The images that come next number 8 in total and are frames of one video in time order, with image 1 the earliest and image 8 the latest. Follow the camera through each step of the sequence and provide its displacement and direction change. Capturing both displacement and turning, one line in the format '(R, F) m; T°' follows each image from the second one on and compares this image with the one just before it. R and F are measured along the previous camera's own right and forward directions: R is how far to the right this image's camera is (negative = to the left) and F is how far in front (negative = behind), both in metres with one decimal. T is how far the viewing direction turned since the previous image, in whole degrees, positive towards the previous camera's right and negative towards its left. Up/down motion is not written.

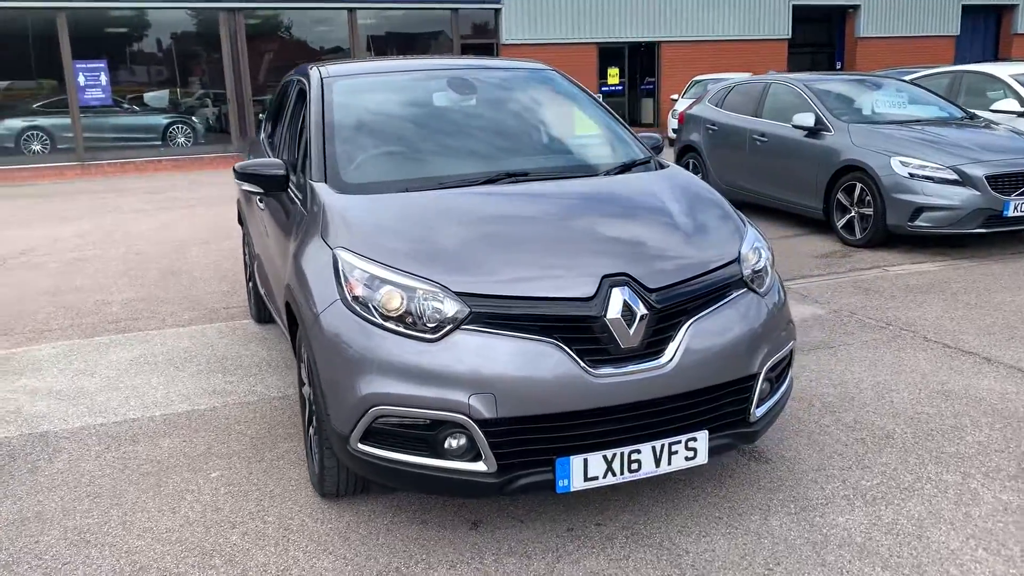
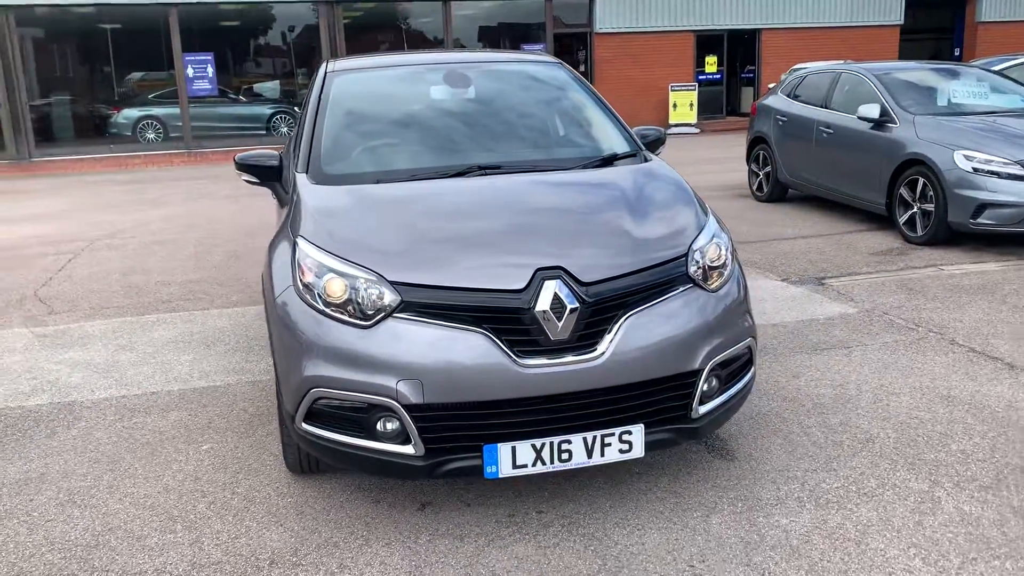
(+0.6, 0.0) m; -7°
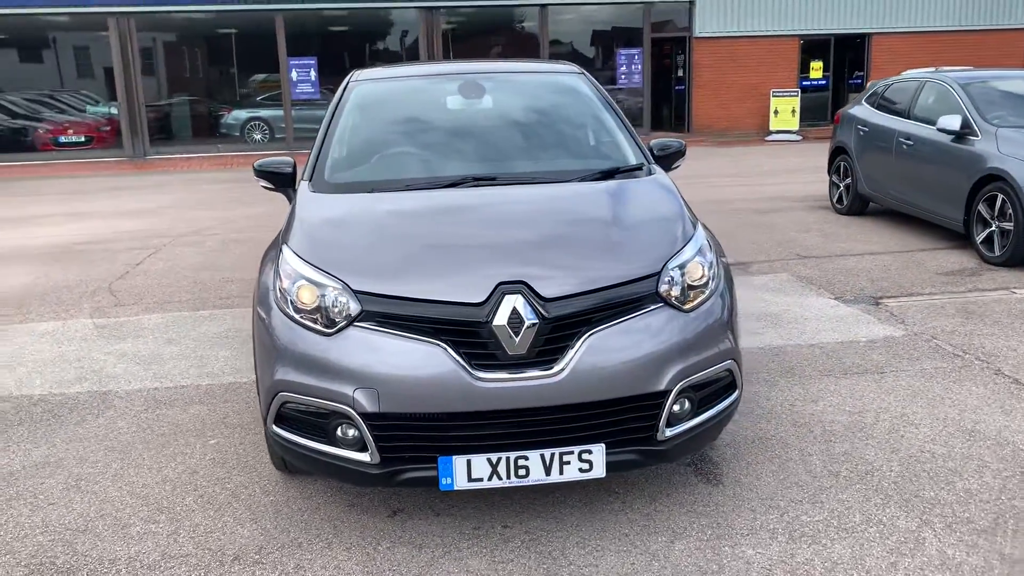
(+0.5, 0.0) m; -7°
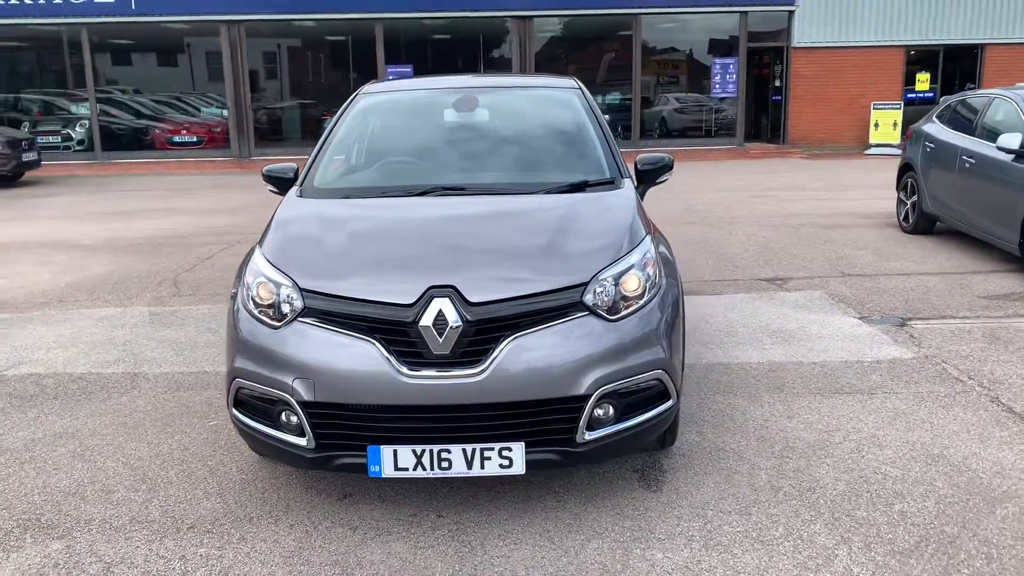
(+0.6, -0.1) m; -7°
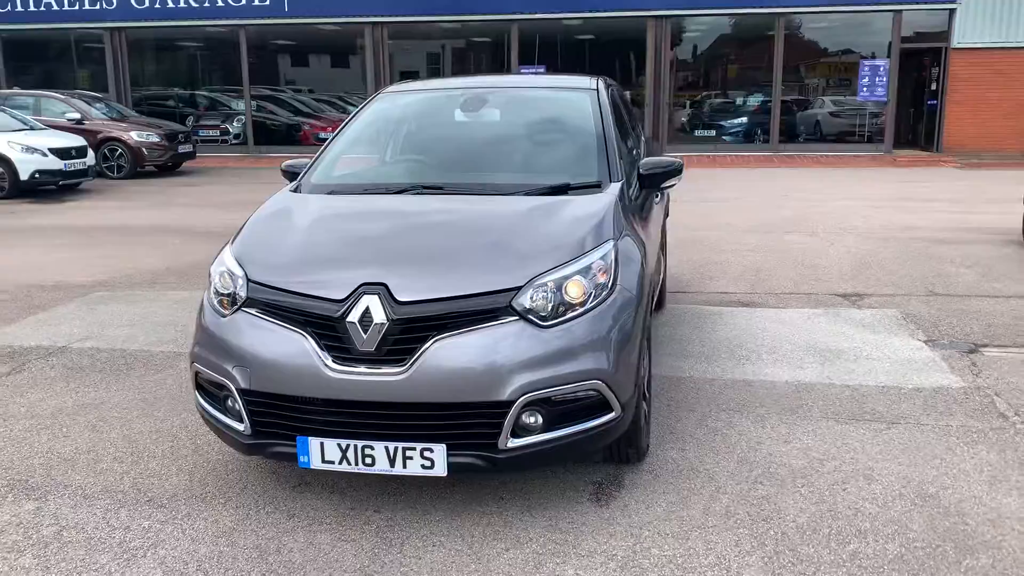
(+0.8, +0.1) m; -10°
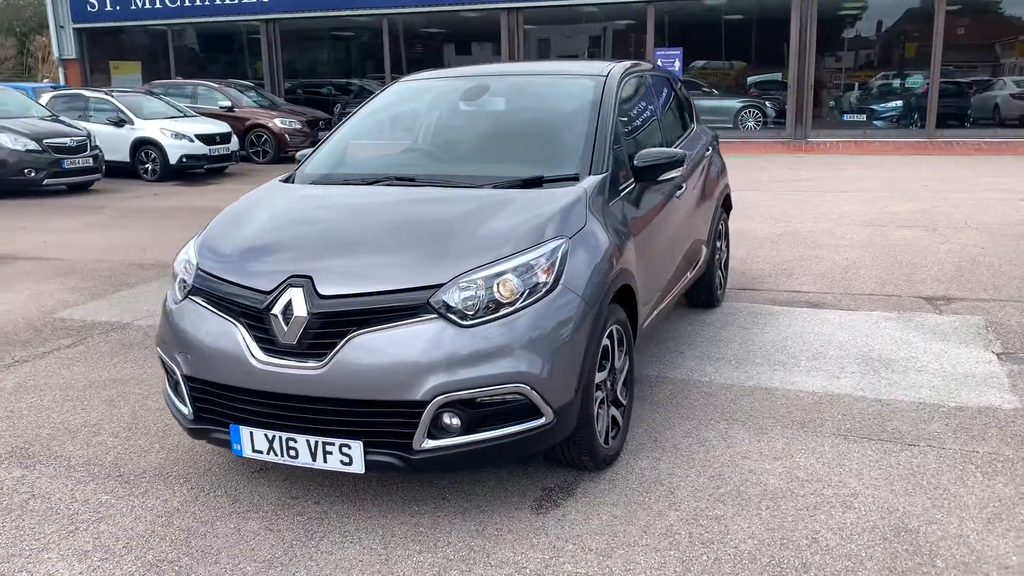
(+0.8, +0.2) m; -10°
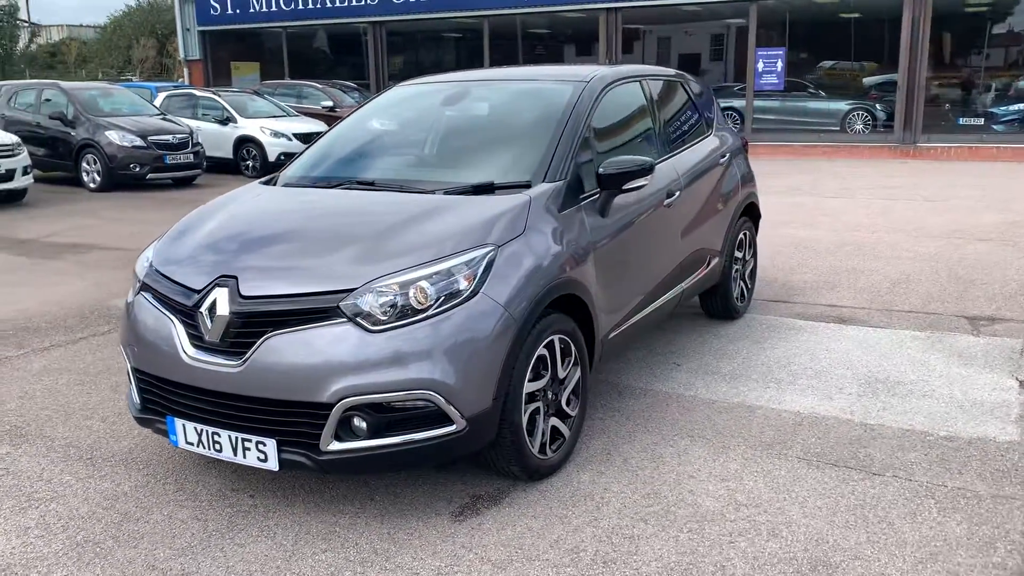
(+0.7, +0.1) m; -8°
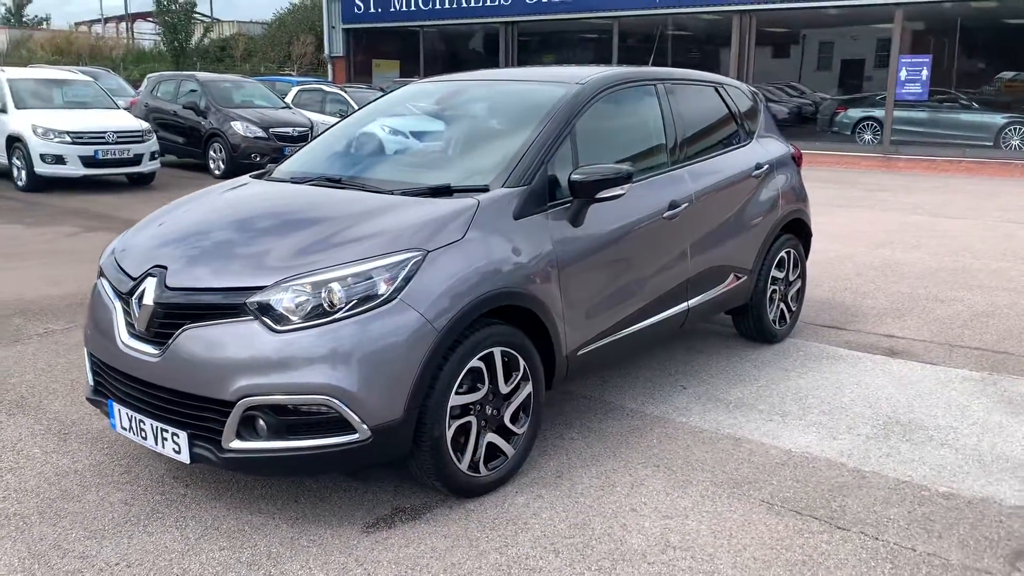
(+0.7, +0.2) m; -9°
